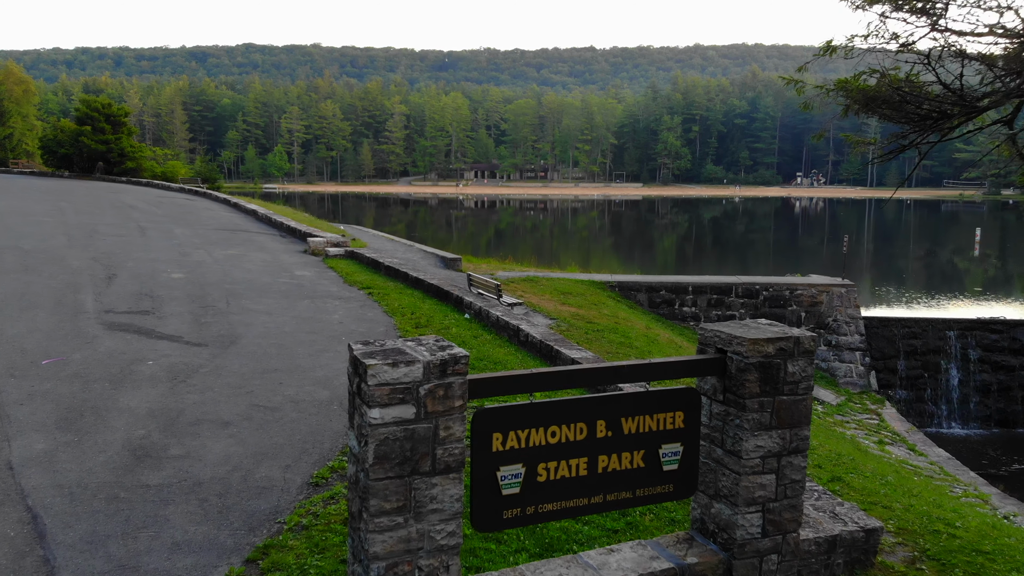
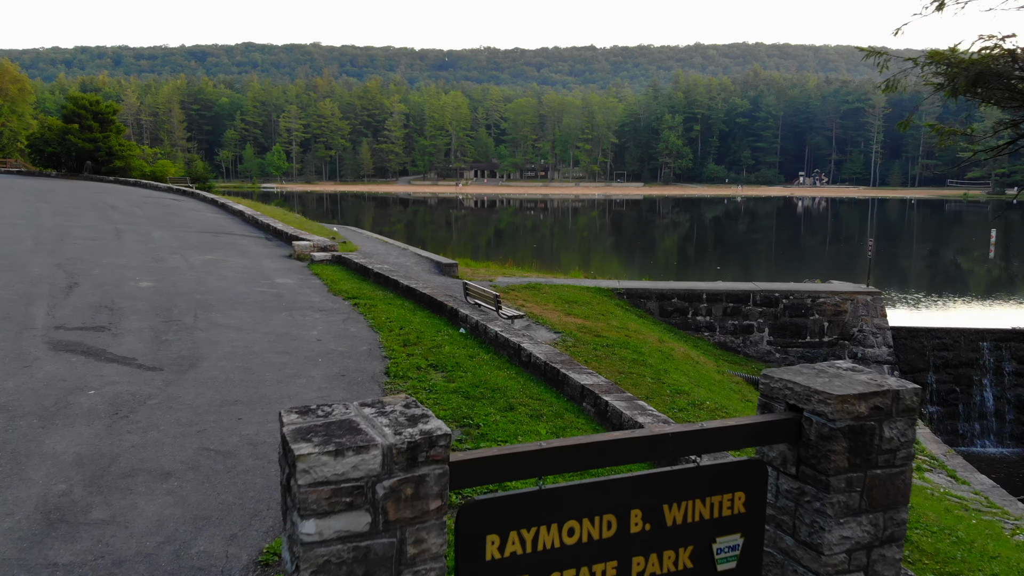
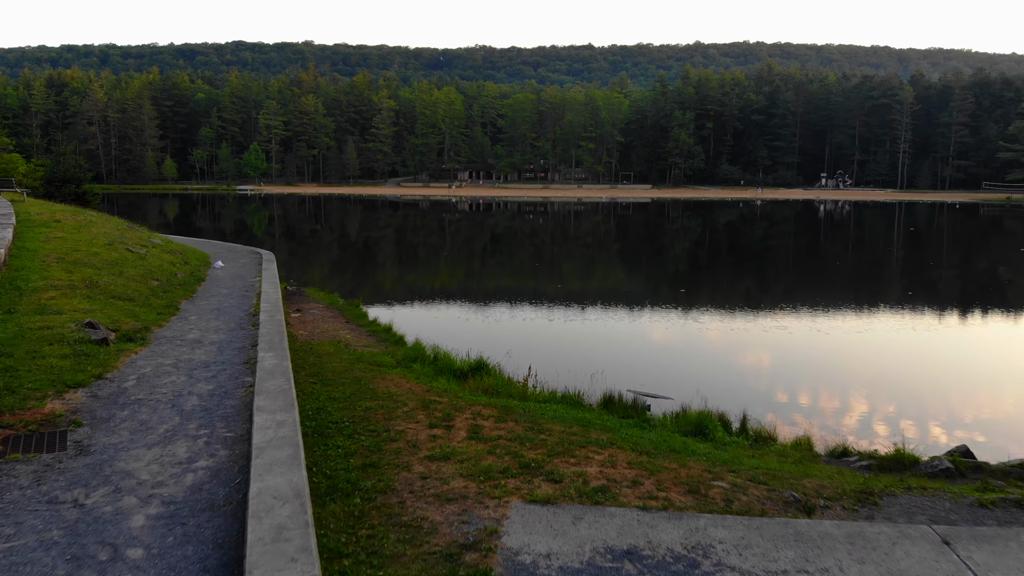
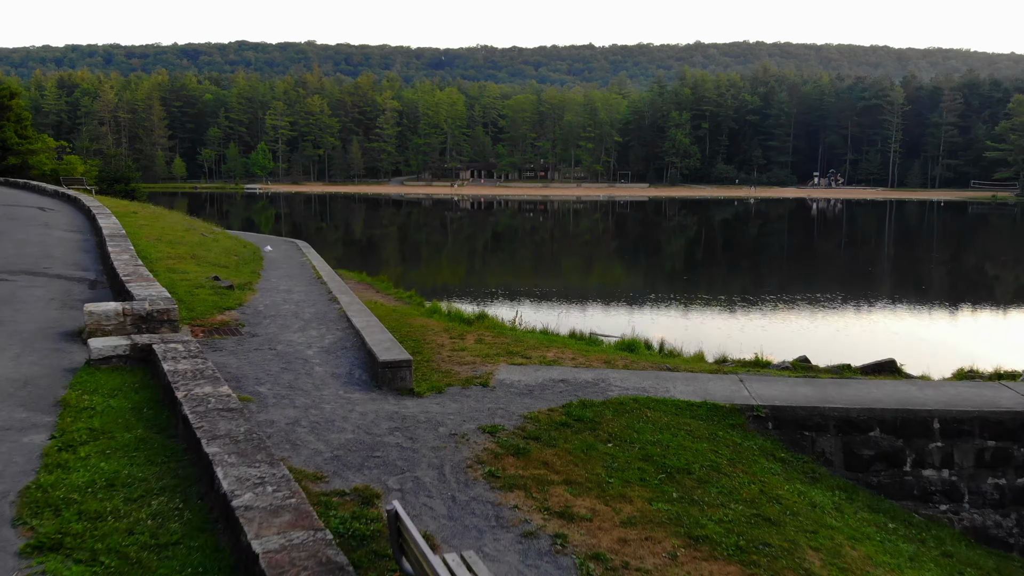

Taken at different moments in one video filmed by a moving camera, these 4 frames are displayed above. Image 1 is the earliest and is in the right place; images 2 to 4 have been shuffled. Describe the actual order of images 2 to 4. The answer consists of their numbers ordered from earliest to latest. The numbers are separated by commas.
2, 4, 3
